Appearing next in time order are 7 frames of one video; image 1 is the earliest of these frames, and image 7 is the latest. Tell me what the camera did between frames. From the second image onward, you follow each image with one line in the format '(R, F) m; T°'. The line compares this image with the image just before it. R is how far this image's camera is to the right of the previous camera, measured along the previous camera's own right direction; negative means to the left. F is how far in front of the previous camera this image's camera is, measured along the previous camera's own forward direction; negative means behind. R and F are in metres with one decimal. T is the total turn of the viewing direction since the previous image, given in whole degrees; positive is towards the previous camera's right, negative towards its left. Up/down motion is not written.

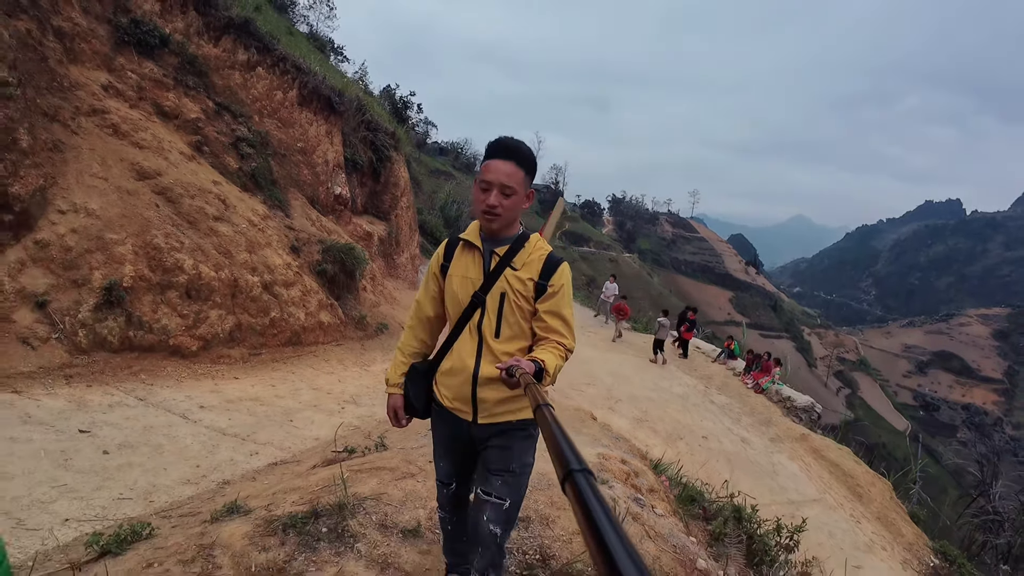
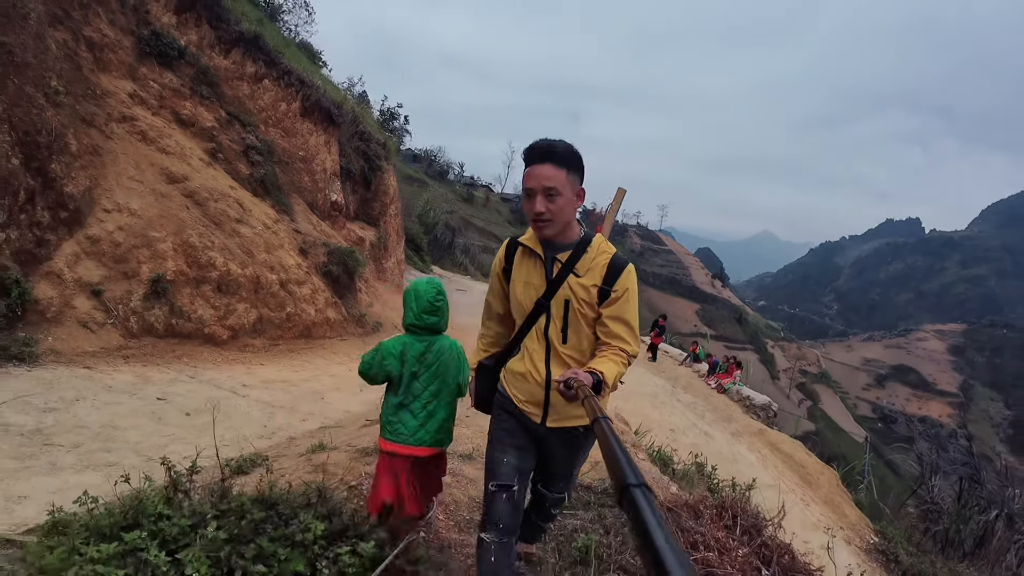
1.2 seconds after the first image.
(-0.4, -0.8) m; +3°
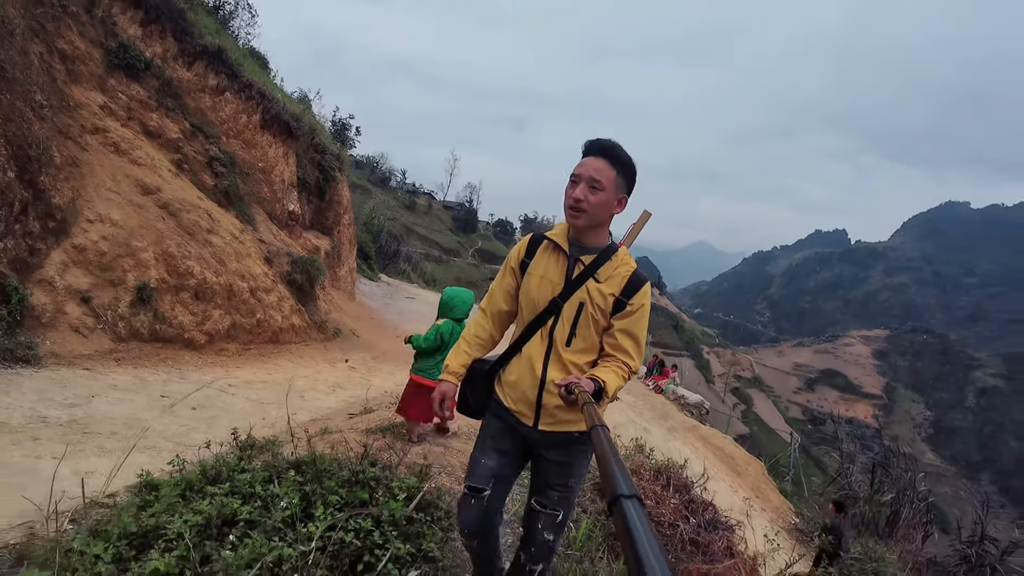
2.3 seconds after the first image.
(-0.2, -0.7) m; +6°
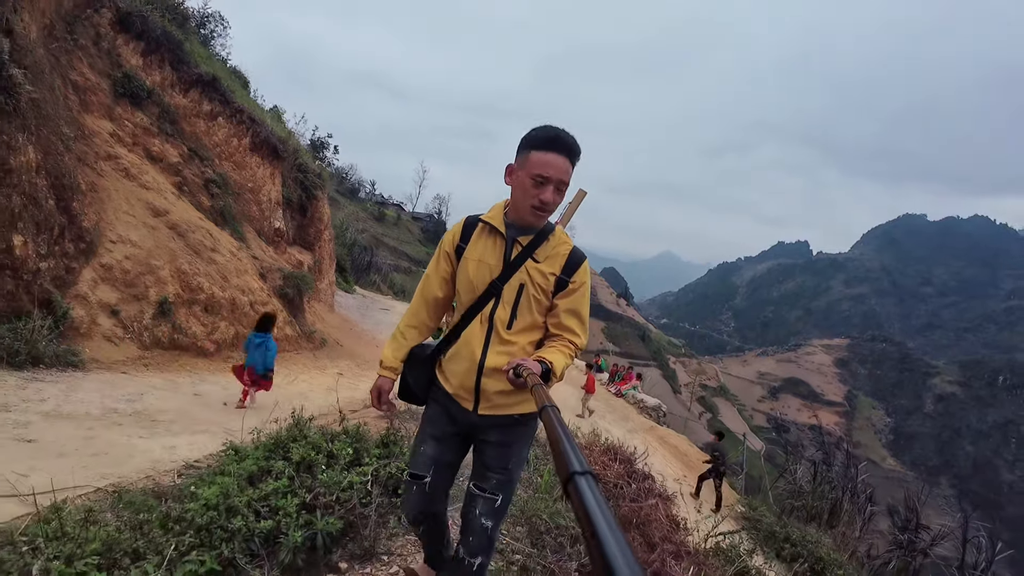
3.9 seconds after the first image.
(-0.1, -1.0) m; +3°
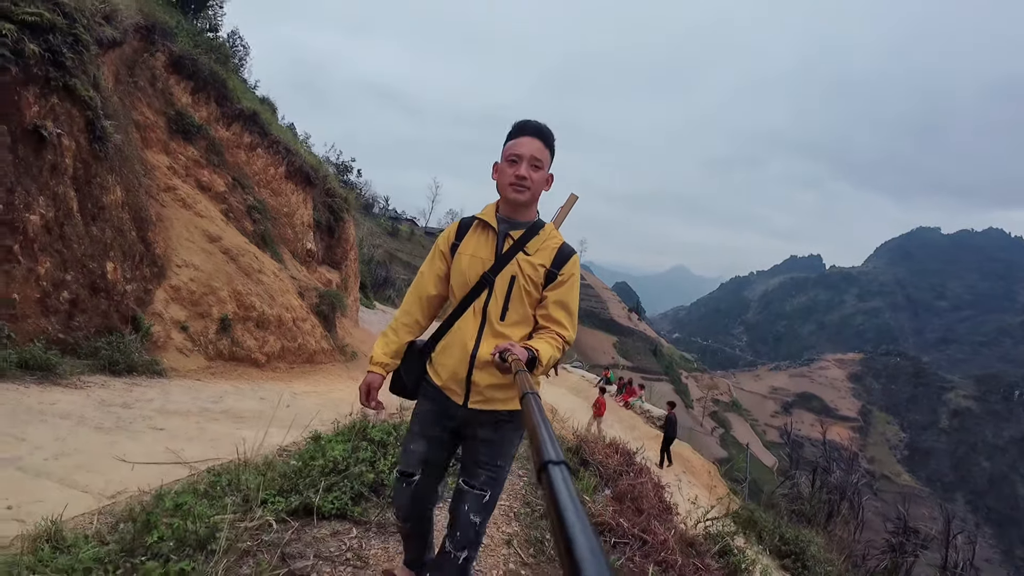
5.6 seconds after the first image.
(-0.1, -0.9) m; -1°
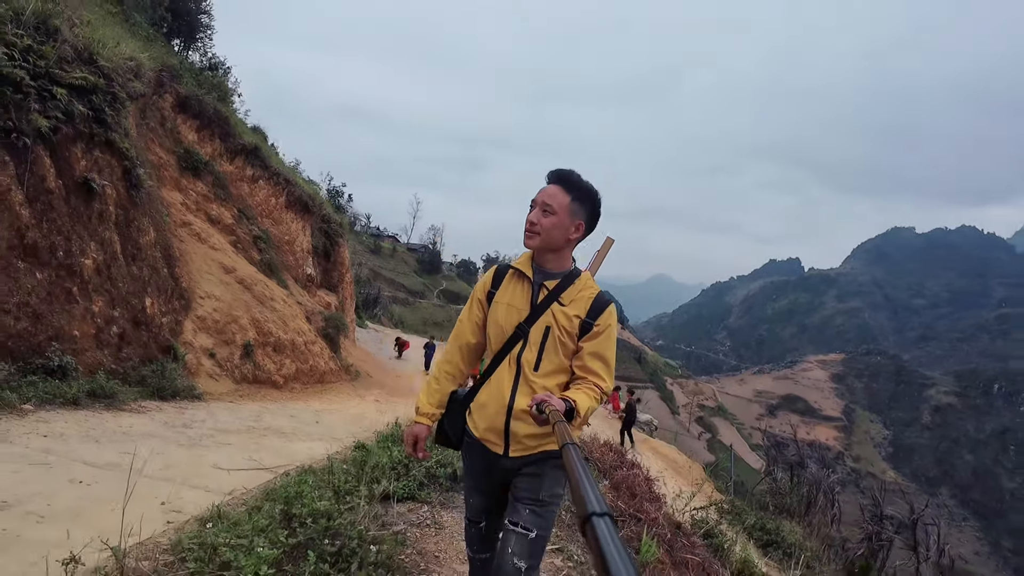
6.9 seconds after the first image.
(-0.2, -0.8) m; +2°
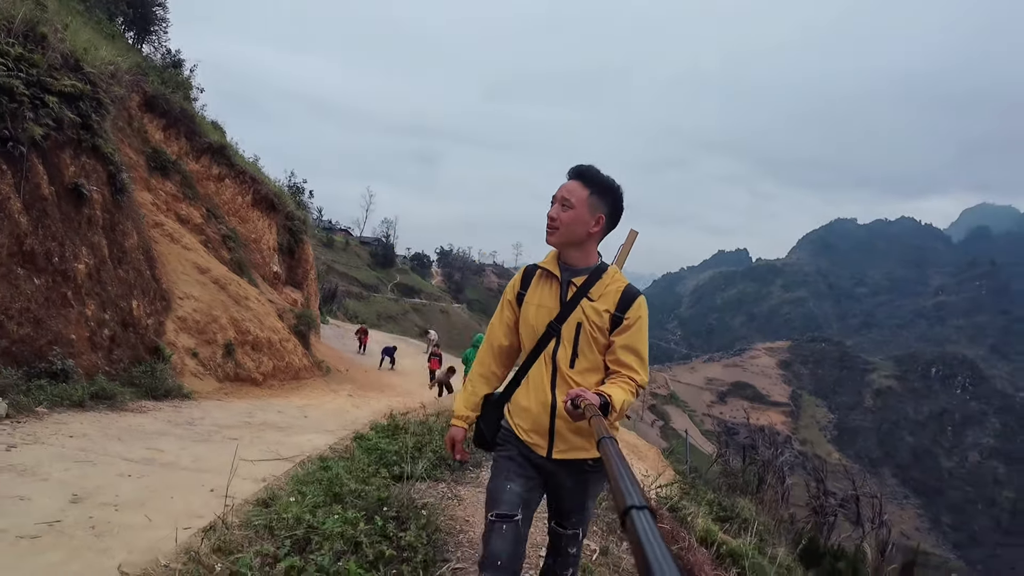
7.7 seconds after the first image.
(-0.3, -0.5) m; +4°
